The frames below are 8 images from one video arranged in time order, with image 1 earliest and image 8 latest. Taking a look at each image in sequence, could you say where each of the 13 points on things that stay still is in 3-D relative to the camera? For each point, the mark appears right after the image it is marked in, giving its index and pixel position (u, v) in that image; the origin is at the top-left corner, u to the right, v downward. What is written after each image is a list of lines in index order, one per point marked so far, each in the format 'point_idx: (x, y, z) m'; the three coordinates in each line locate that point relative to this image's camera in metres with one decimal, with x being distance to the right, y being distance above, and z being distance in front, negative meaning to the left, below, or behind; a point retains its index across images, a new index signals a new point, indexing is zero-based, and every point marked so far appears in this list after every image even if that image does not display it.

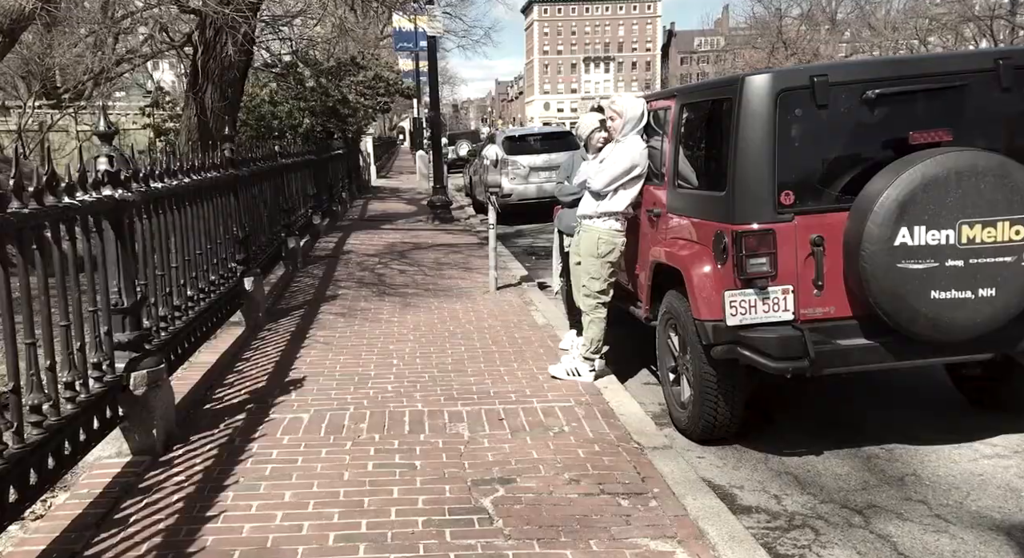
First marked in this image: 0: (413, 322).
0: (-0.9, -0.4, +8.5) m
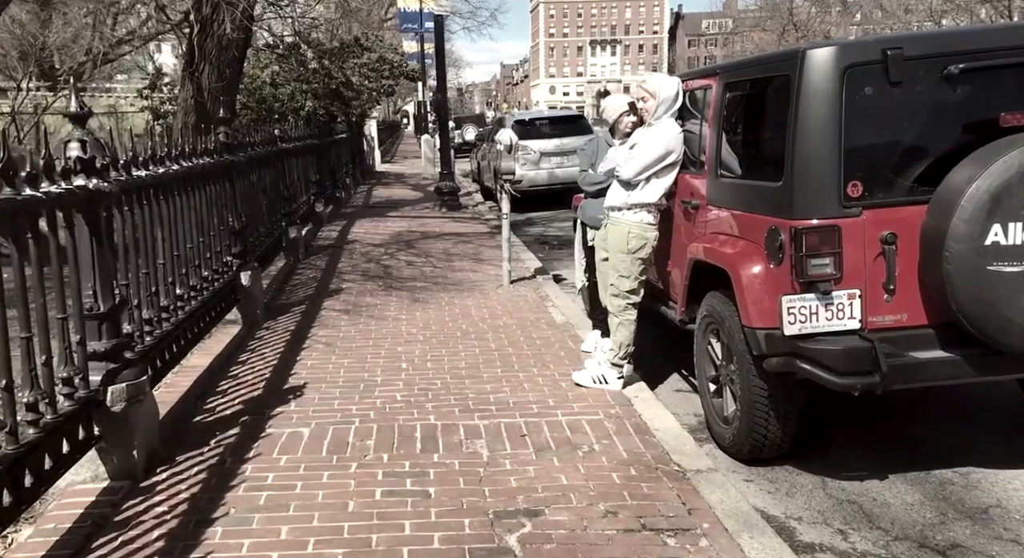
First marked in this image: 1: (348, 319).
0: (-0.8, -0.3, +7.9) m
1: (-1.4, -0.3, +7.9) m
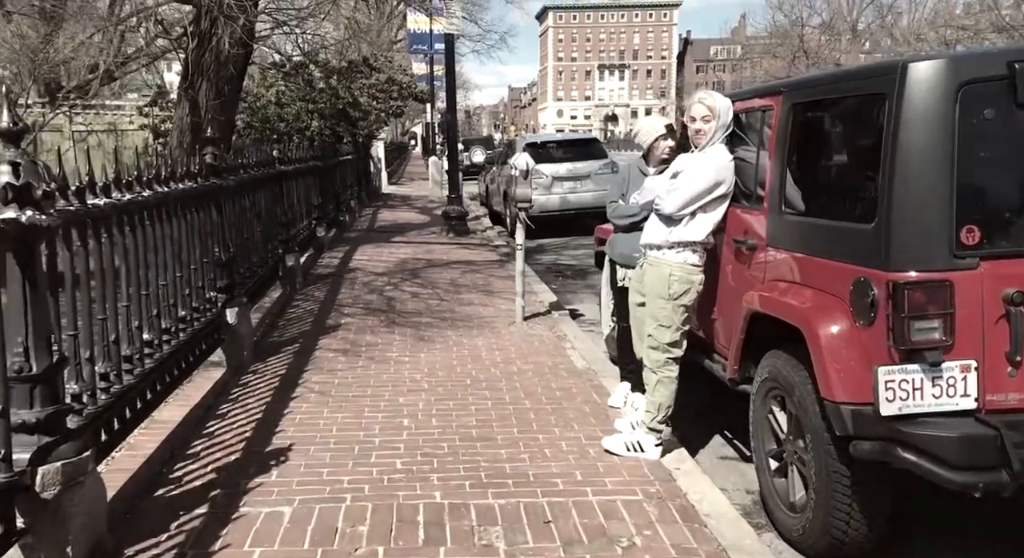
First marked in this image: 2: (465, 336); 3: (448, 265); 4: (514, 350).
0: (-0.7, -0.7, +7.1) m
1: (-1.3, -0.6, +7.1) m
2: (-0.4, -0.5, +8.1) m
3: (-0.8, +0.2, +11.7) m
4: (0.0, -0.6, +7.6) m
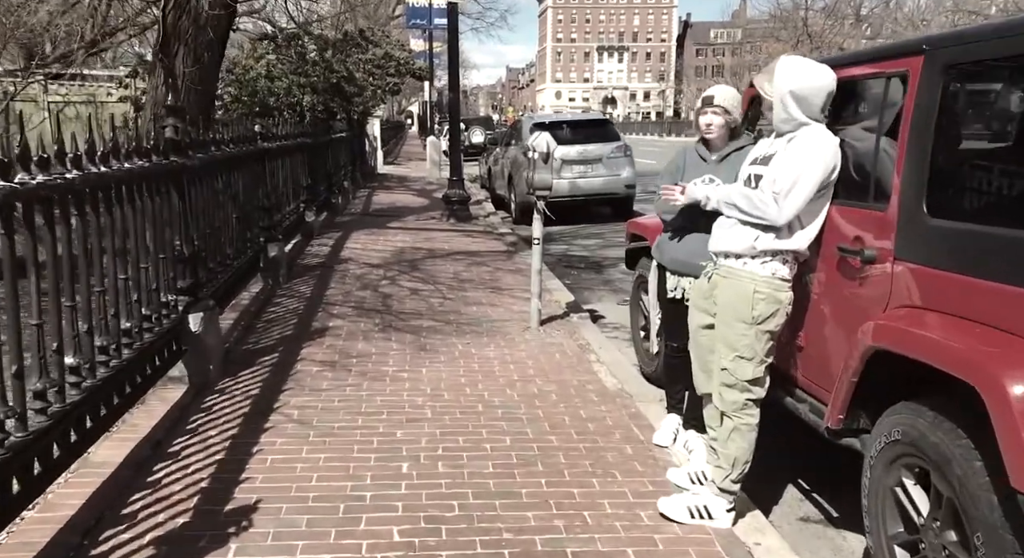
0: (-0.5, -0.7, +5.9) m
1: (-1.2, -0.6, +5.9) m
2: (-0.3, -0.5, +6.9) m
3: (-0.7, +0.3, +10.5) m
4: (+0.1, -0.6, +6.4) m
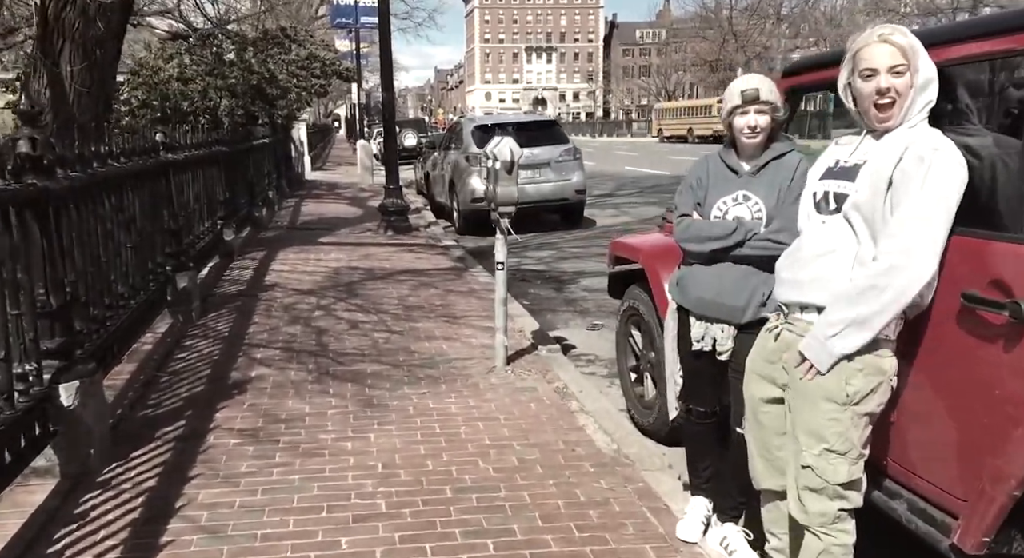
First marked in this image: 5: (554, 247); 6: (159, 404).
0: (-0.7, -0.9, +4.7) m
1: (-1.3, -0.9, +4.6) m
2: (-0.5, -0.7, +5.7) m
3: (-1.2, 0.0, +9.2) m
4: (0.0, -0.8, +5.2) m
5: (+0.6, +0.4, +12.2) m
6: (-2.0, -0.7, +5.3) m
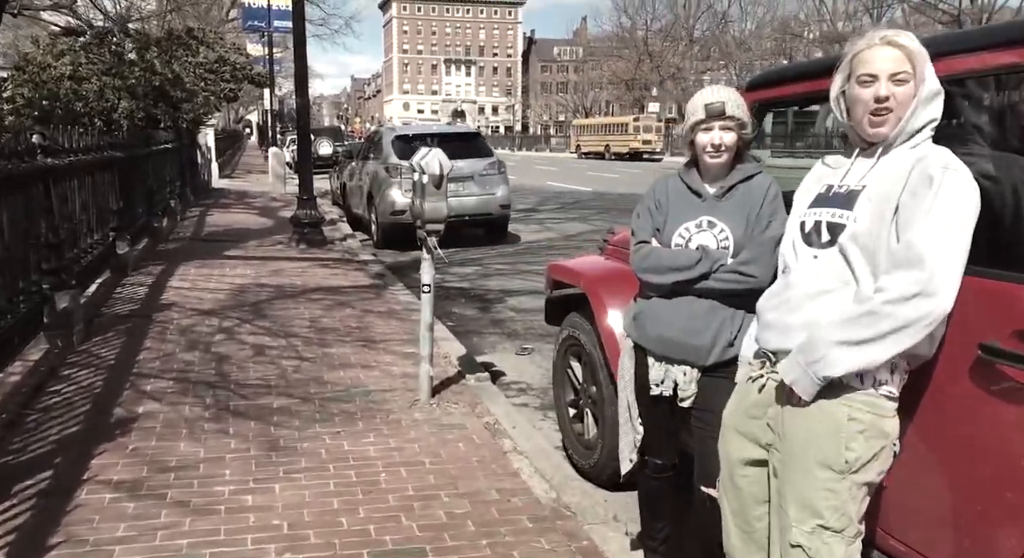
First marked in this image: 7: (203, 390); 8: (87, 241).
0: (-1.0, -1.0, +4.1) m
1: (-1.6, -1.0, +3.9) m
2: (-0.9, -0.8, +5.1) m
3: (-1.9, -0.2, +8.5) m
4: (-0.4, -1.0, +4.7) m
5: (-0.4, +0.2, +11.7) m
6: (-2.4, -0.8, +4.6) m
7: (-1.9, -0.7, +5.6) m
8: (-3.6, +0.3, +7.7) m
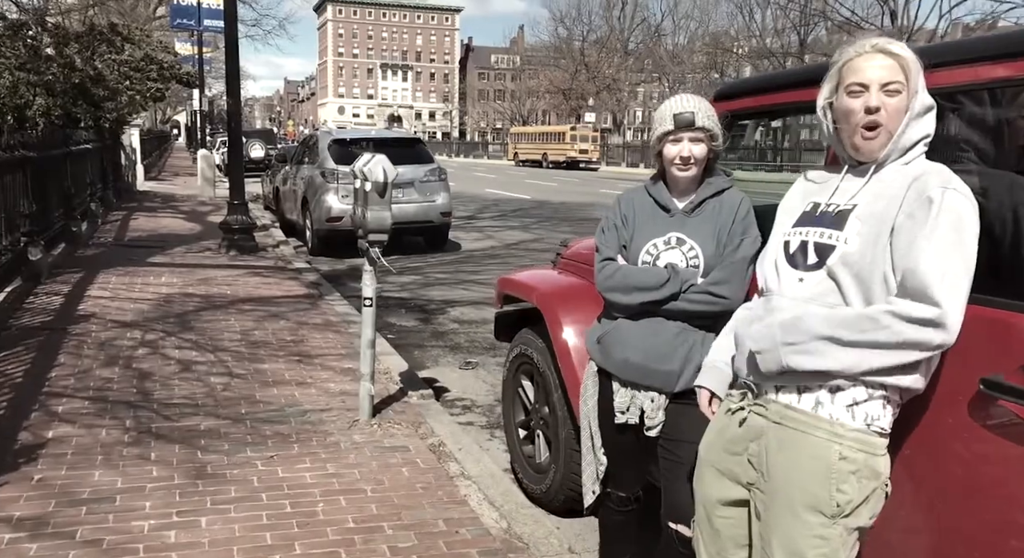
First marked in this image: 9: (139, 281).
0: (-1.2, -1.1, +3.7) m
1: (-1.8, -1.0, +3.5) m
2: (-1.2, -0.9, +4.7) m
3: (-2.5, -0.2, +8.1) m
4: (-0.7, -1.0, +4.4) m
5: (-1.2, +0.1, +11.3) m
6: (-2.6, -0.9, +4.1) m
7: (-2.2, -0.7, +5.2) m
8: (-4.0, +0.3, +7.2) m
9: (-3.7, 0.0, +9.1) m
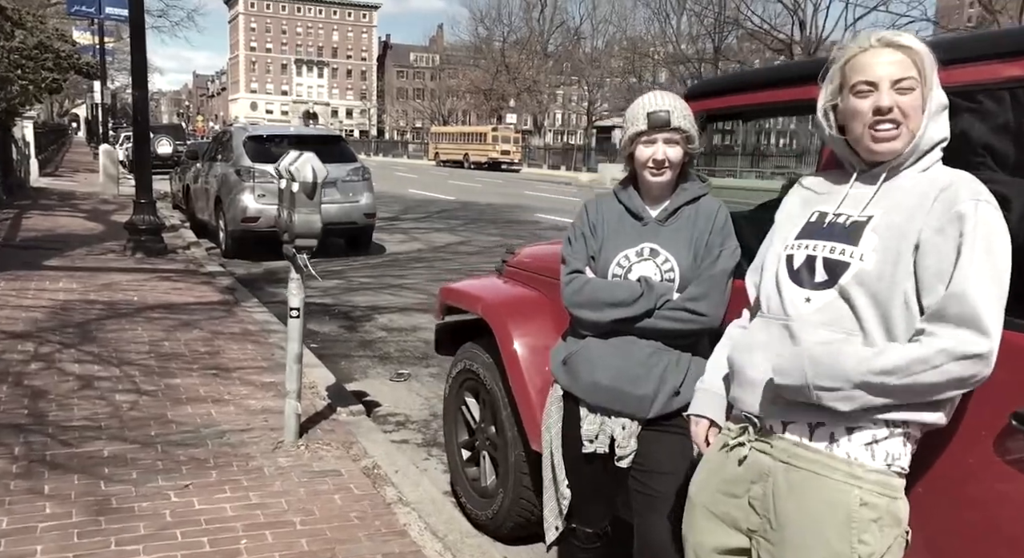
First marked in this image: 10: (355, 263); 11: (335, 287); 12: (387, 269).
0: (-1.4, -1.1, +3.2) m
1: (-2.0, -1.1, +3.0) m
2: (-1.5, -1.0, +4.3) m
3: (-3.0, -0.3, +7.5) m
4: (-0.9, -1.1, +3.9) m
5: (-2.1, 0.0, +10.9) m
6: (-2.9, -0.9, +3.5) m
7: (-2.5, -0.8, +4.6) m
8: (-4.5, +0.2, +6.5) m
9: (-4.4, -0.1, +8.4) m
10: (-2.0, +0.2, +11.7) m
11: (-2.0, -0.1, +10.3) m
12: (-1.6, +0.1, +11.3) m
